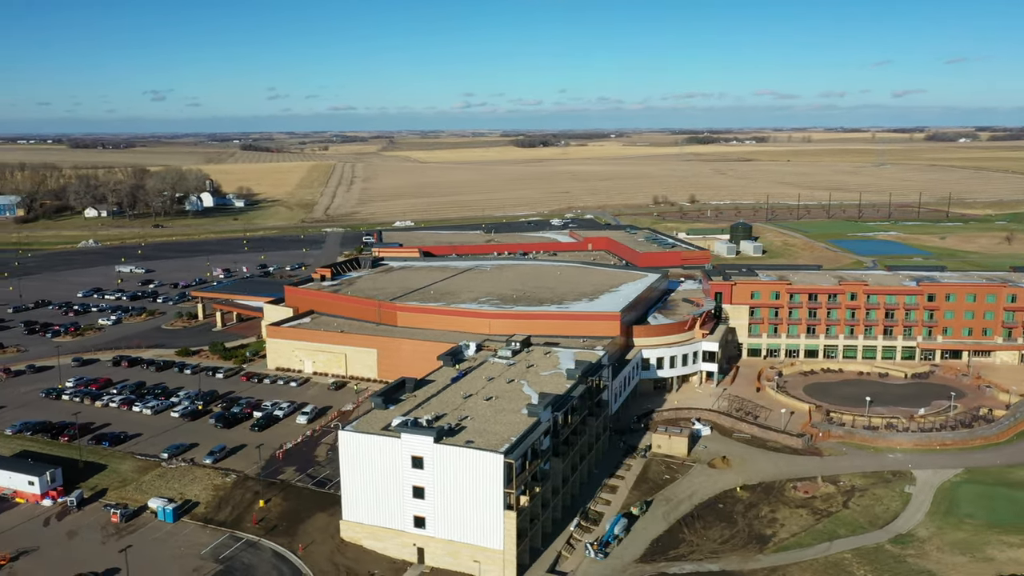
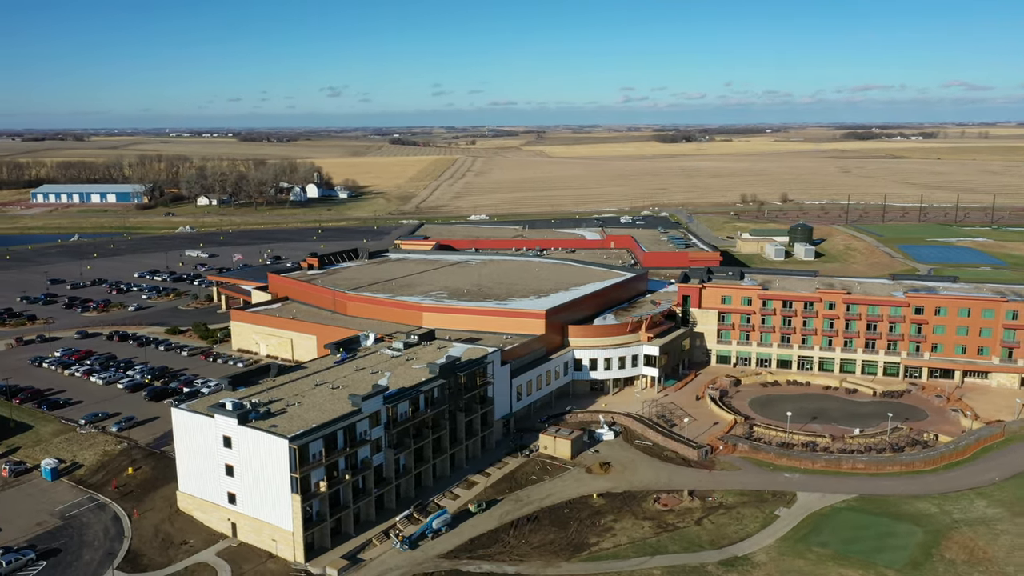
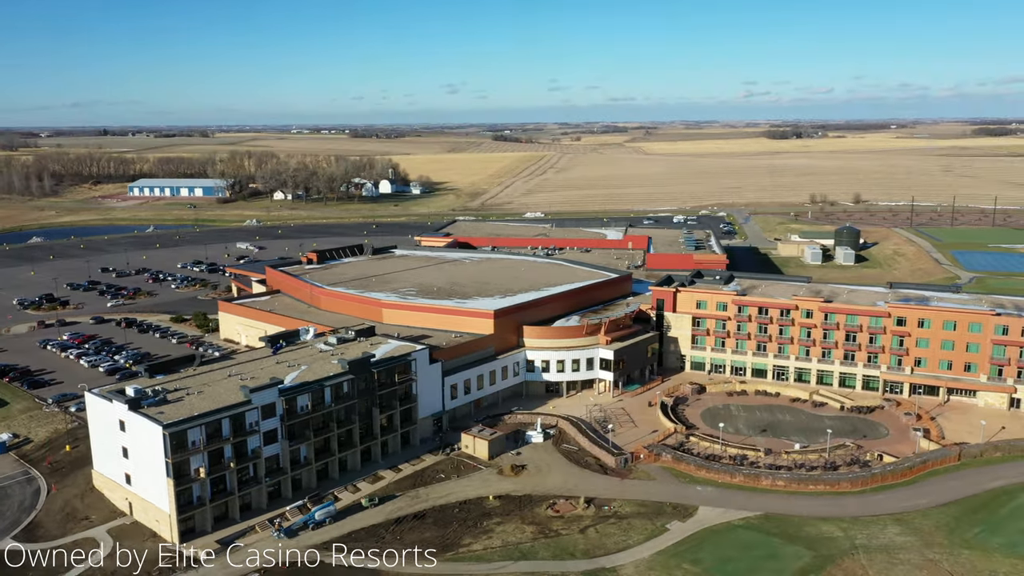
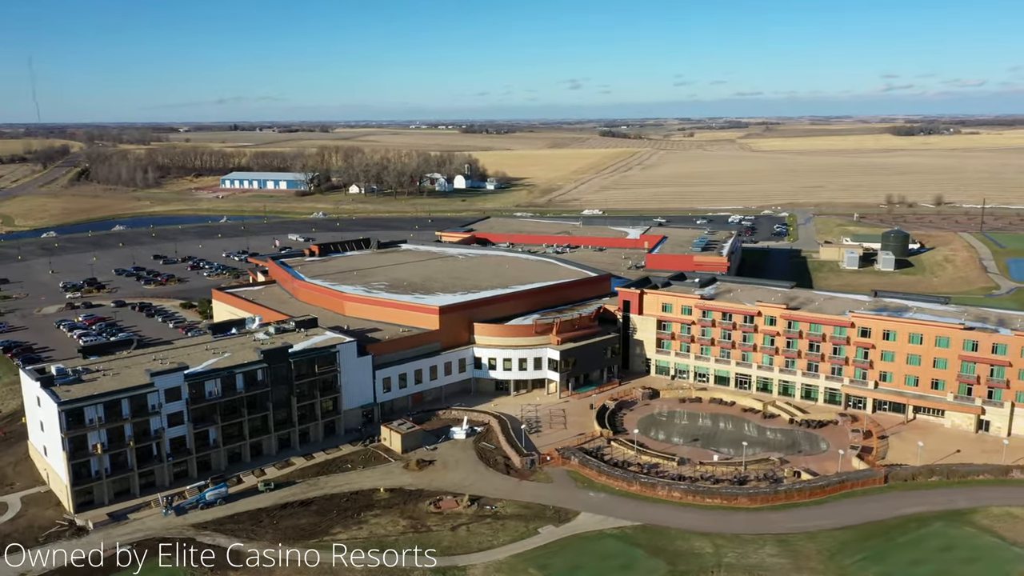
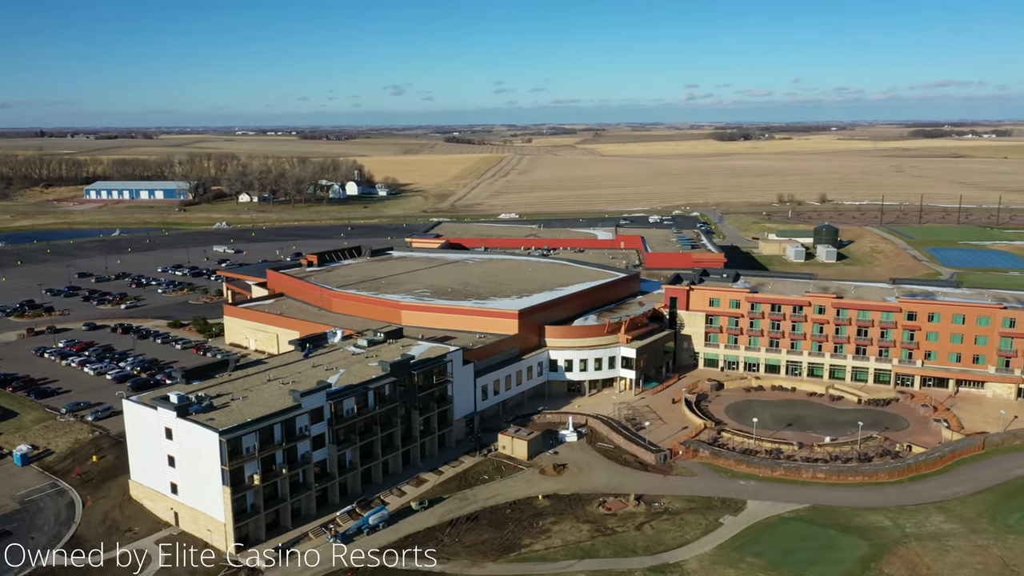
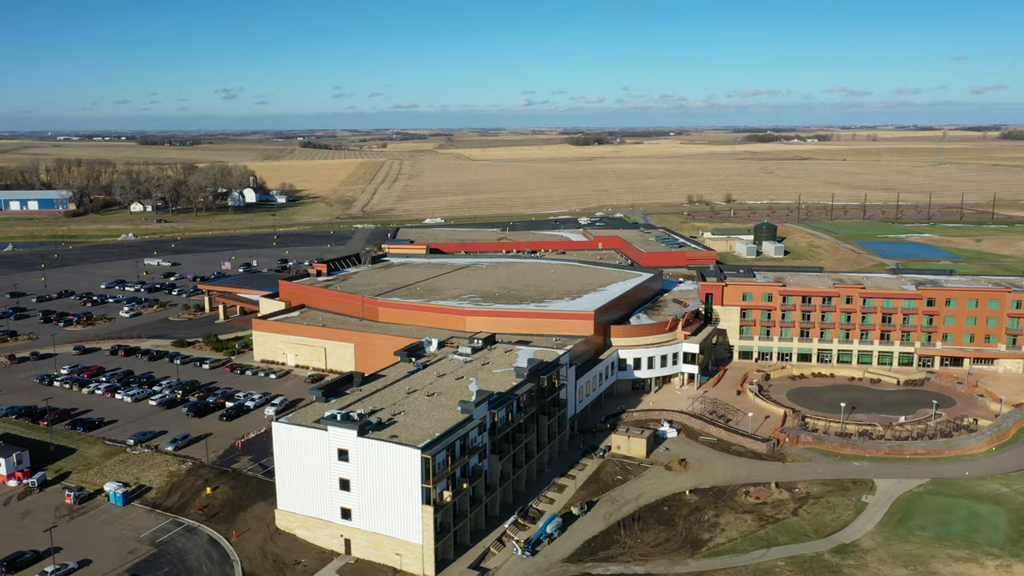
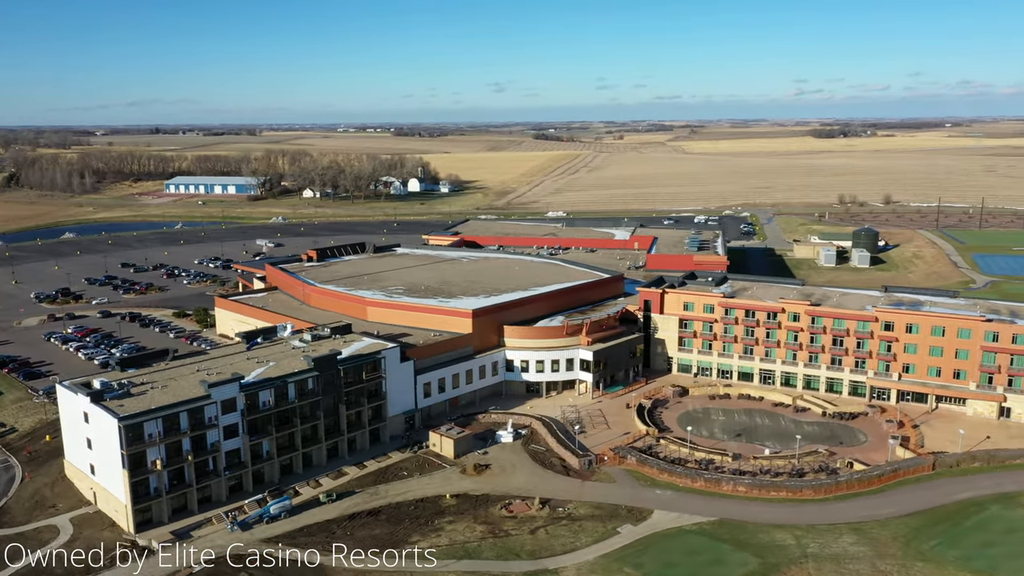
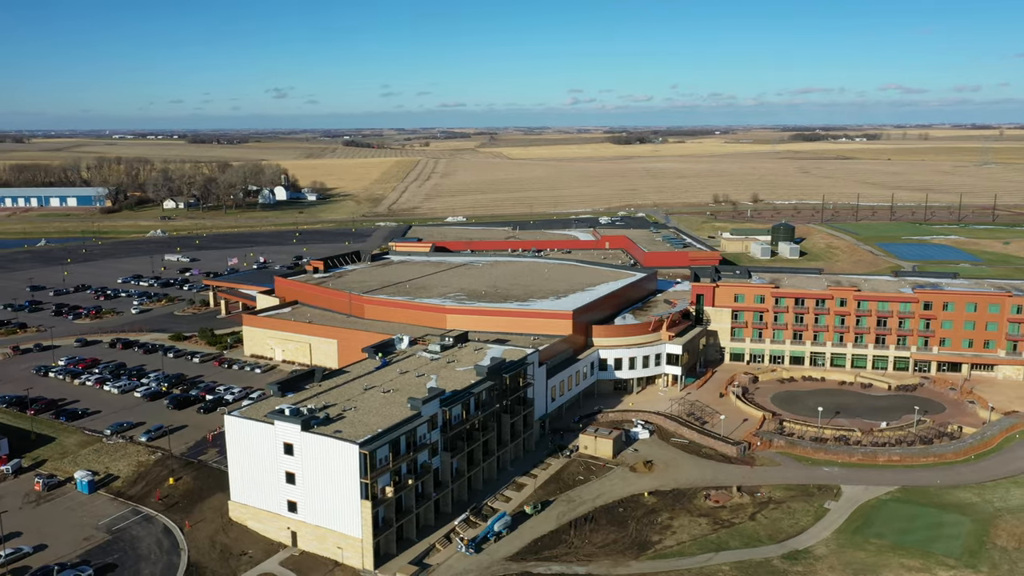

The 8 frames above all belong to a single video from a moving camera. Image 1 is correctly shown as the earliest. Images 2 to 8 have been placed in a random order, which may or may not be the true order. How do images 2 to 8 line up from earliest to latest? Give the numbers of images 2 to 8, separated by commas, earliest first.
6, 8, 2, 5, 3, 7, 4
